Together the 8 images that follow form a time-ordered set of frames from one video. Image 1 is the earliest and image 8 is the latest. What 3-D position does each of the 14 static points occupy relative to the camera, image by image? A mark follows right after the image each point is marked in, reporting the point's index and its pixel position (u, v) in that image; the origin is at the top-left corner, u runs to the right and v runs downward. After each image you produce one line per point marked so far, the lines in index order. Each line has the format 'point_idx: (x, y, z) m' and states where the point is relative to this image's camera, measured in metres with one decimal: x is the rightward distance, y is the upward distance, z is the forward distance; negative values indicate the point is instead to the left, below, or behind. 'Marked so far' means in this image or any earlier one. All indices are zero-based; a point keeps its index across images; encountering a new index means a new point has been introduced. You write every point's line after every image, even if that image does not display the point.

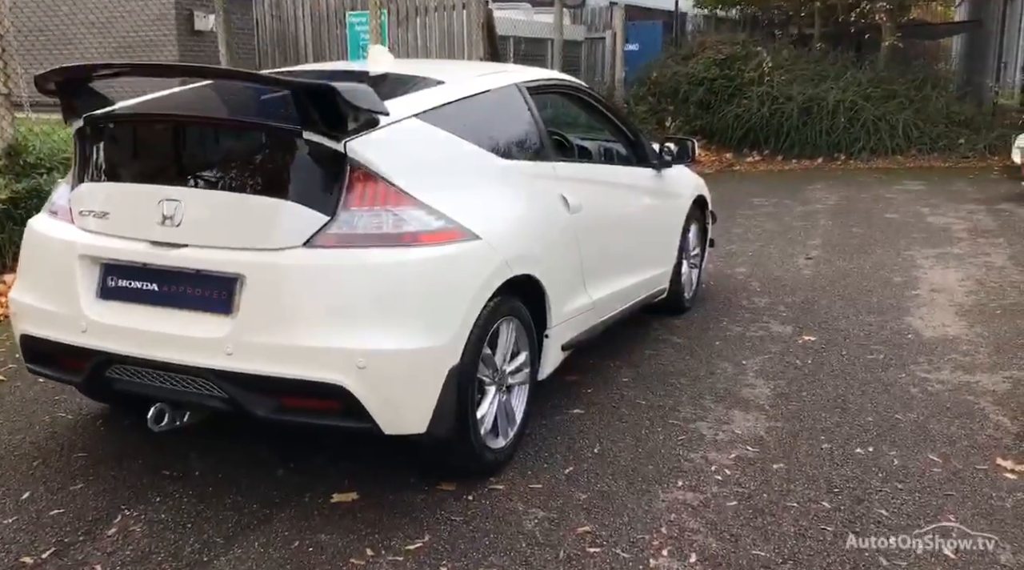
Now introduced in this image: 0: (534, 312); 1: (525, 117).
0: (+0.1, -0.1, +4.1) m
1: (+0.1, +0.8, +4.4) m
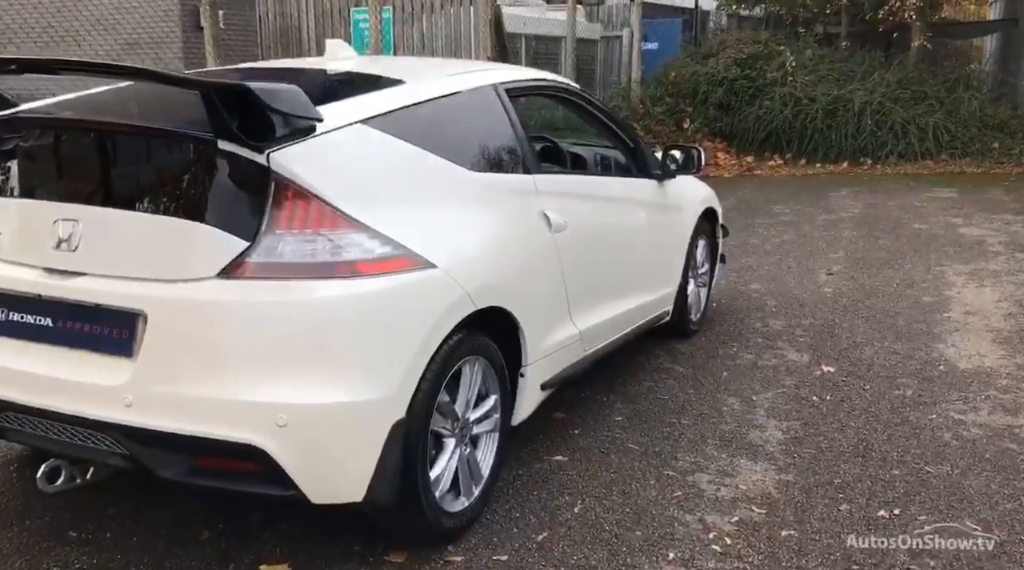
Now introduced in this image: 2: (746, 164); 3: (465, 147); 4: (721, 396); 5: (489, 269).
0: (0.0, -0.2, +3.5) m
1: (0.0, +0.7, +3.9) m
2: (+3.6, +1.9, +14.0) m
3: (-0.2, +0.5, +3.5) m
4: (+1.1, -0.6, +4.7) m
5: (-0.1, +0.1, +3.3) m
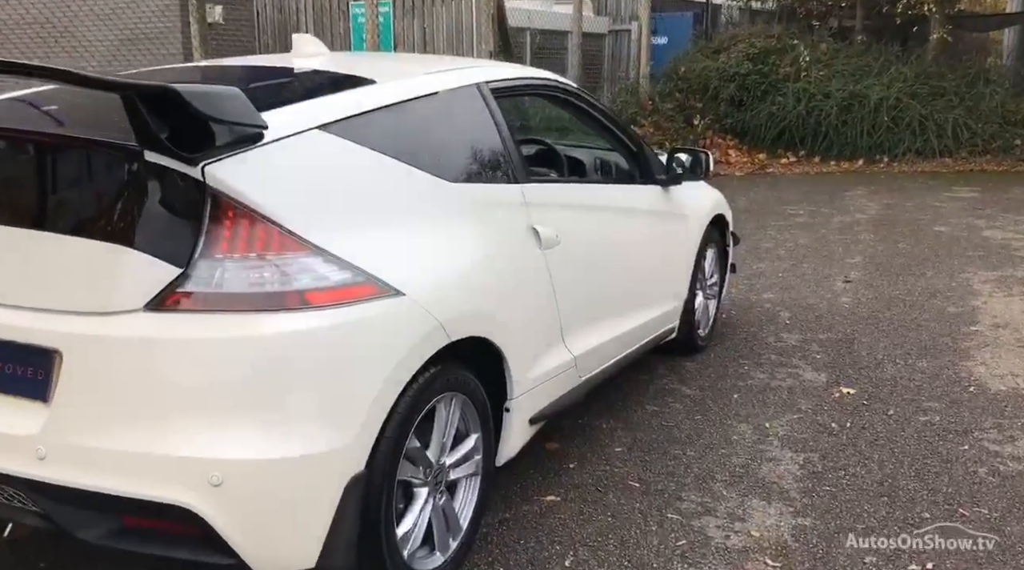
0: (-0.1, -0.3, +3.1) m
1: (-0.1, +0.6, +3.5) m
2: (+3.6, +1.8, +13.5) m
3: (-0.3, +0.4, +3.1) m
4: (+1.0, -0.7, +4.3) m
5: (-0.1, 0.0, +2.9) m
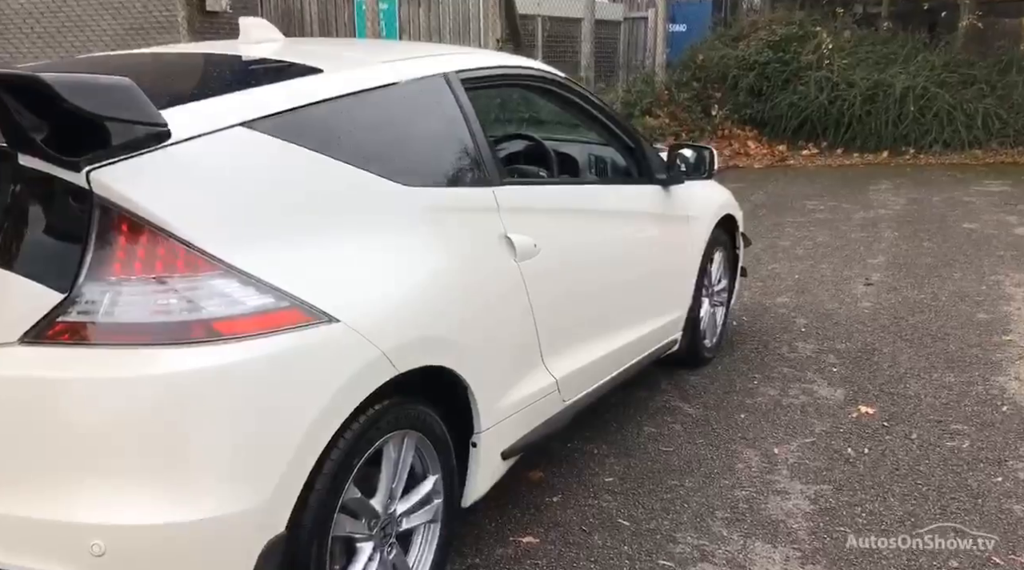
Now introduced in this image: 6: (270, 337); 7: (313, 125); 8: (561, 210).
0: (-0.2, -0.4, +2.8) m
1: (-0.2, +0.5, +3.1) m
2: (+3.8, +1.9, +13.0) m
3: (-0.4, +0.4, +2.8) m
4: (+1.0, -0.7, +3.9) m
5: (-0.2, -0.1, +2.5) m
6: (-0.6, -0.1, +2.1) m
7: (-0.6, +0.4, +2.5) m
8: (+0.2, +0.3, +3.3) m
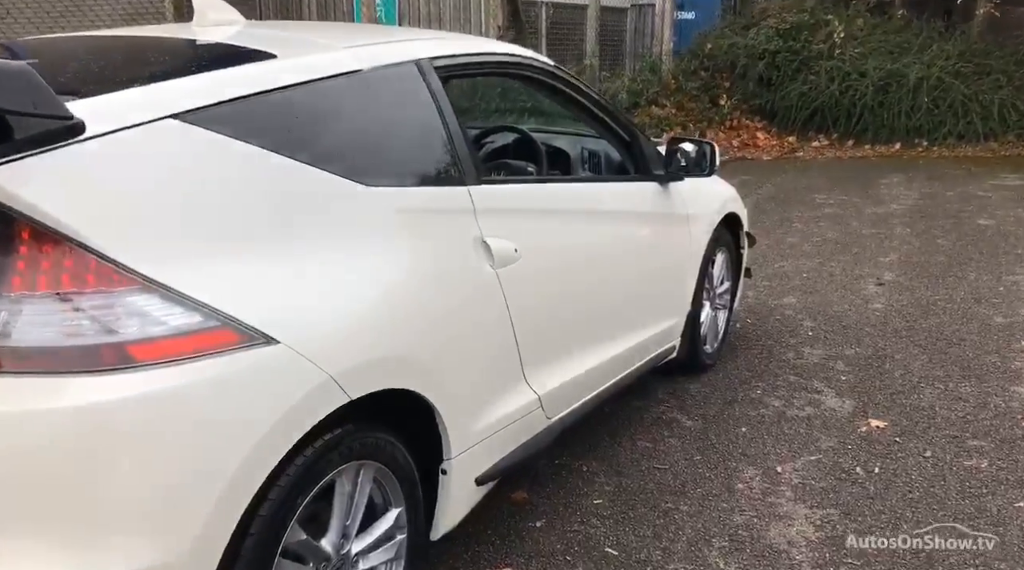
0: (-0.3, -0.4, +2.5) m
1: (-0.3, +0.5, +2.8) m
2: (+3.8, +1.9, +12.7) m
3: (-0.4, +0.4, +2.5) m
4: (+0.9, -0.7, +3.6) m
5: (-0.3, -0.1, +2.3) m
6: (-0.6, -0.2, +1.9) m
7: (-0.6, +0.4, +2.3) m
8: (+0.1, +0.2, +3.1) m
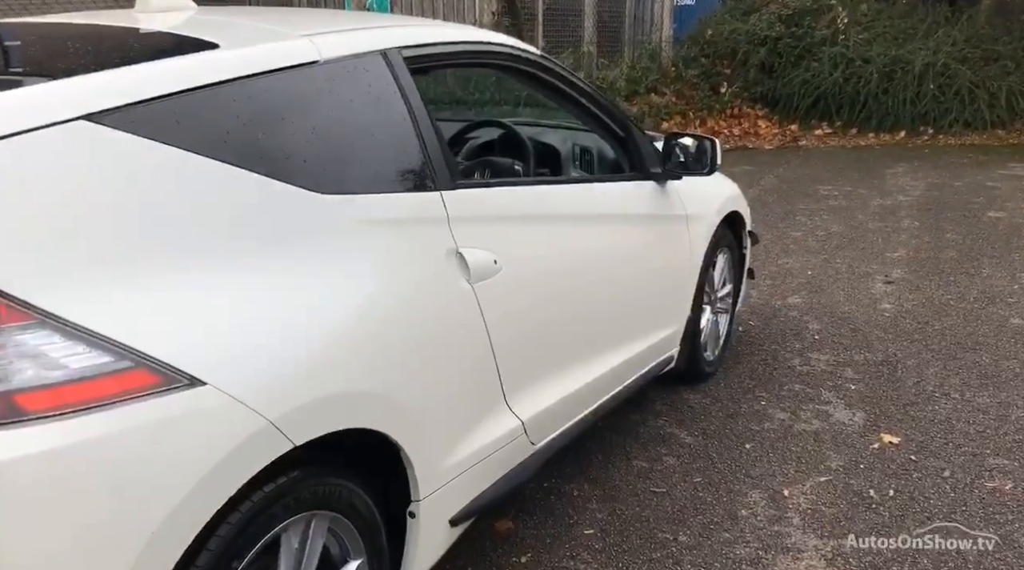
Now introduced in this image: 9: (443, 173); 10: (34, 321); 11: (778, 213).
0: (-0.3, -0.5, +2.2) m
1: (-0.3, +0.5, +2.5) m
2: (+3.8, +2.0, +12.4) m
3: (-0.5, +0.3, +2.2) m
4: (+0.8, -0.8, +3.4) m
5: (-0.4, -0.2, +2.0) m
6: (-0.7, -0.2, +1.6) m
7: (-0.7, +0.4, +2.0) m
8: (+0.1, +0.2, +2.8) m
9: (-0.2, +0.3, +2.5) m
10: (-0.8, -0.1, +1.6) m
11: (+2.4, +0.6, +8.2) m
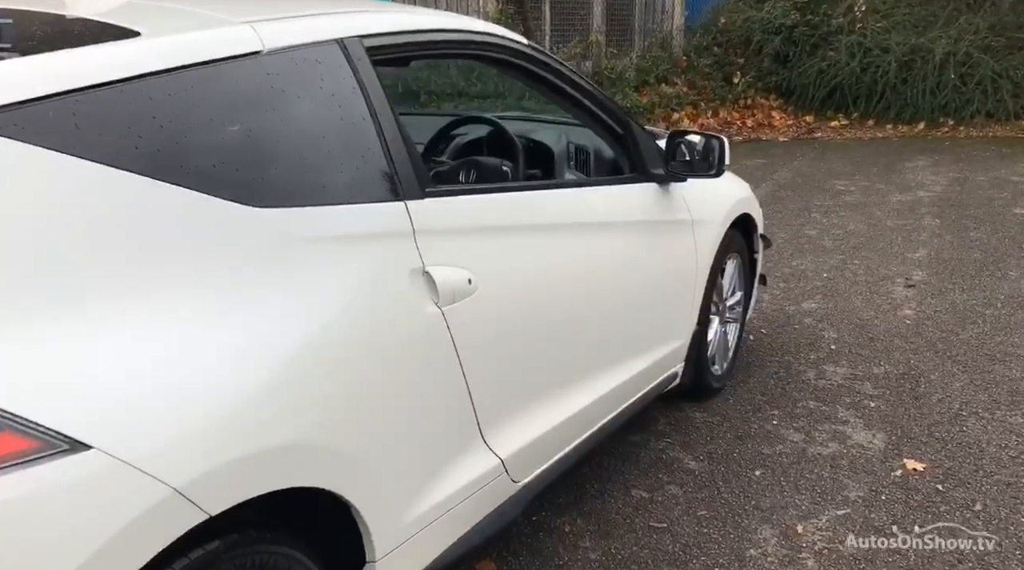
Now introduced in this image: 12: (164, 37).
0: (-0.4, -0.5, +1.9) m
1: (-0.4, +0.4, +2.2) m
2: (+3.8, +2.1, +12.0) m
3: (-0.5, +0.3, +1.9) m
4: (+0.8, -0.8, +3.1) m
5: (-0.4, -0.2, +1.7) m
6: (-0.8, -0.3, +1.3) m
7: (-0.7, +0.3, +1.7) m
8: (0.0, +0.2, +2.5) m
9: (-0.2, +0.3, +2.2) m
10: (-0.9, -0.1, +1.3) m
11: (+2.4, +0.6, +7.8) m
12: (-0.7, +0.5, +1.9) m
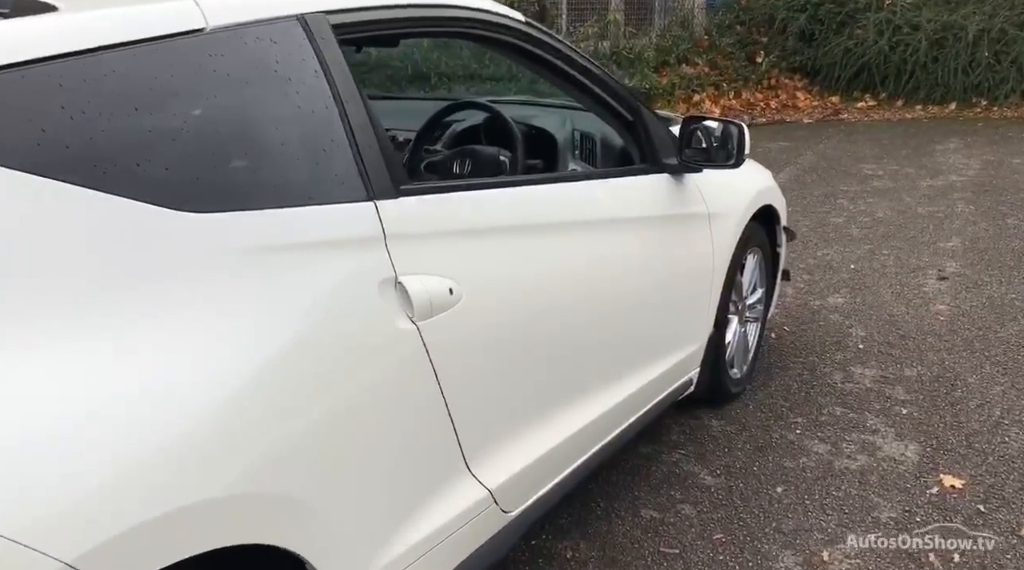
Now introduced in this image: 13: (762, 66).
0: (-0.4, -0.5, +1.7) m
1: (-0.4, +0.4, +1.9) m
2: (+4.0, +2.3, +11.6) m
3: (-0.6, +0.2, +1.6) m
4: (+0.8, -0.8, +2.8) m
5: (-0.5, -0.3, +1.4) m
6: (-0.8, -0.3, +1.0) m
7: (-0.8, +0.3, +1.4) m
8: (0.0, +0.1, +2.2) m
9: (-0.3, +0.2, +2.0) m
10: (-0.9, -0.2, +1.0) m
11: (+2.5, +0.7, +7.5) m
12: (-0.8, +0.5, +1.6) m
13: (+3.3, +2.9, +12.0) m
